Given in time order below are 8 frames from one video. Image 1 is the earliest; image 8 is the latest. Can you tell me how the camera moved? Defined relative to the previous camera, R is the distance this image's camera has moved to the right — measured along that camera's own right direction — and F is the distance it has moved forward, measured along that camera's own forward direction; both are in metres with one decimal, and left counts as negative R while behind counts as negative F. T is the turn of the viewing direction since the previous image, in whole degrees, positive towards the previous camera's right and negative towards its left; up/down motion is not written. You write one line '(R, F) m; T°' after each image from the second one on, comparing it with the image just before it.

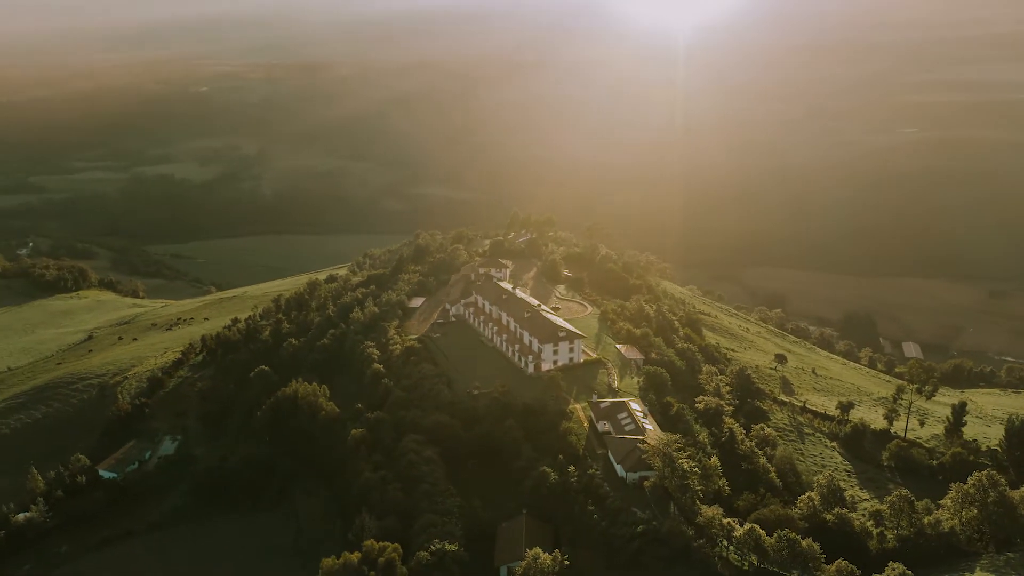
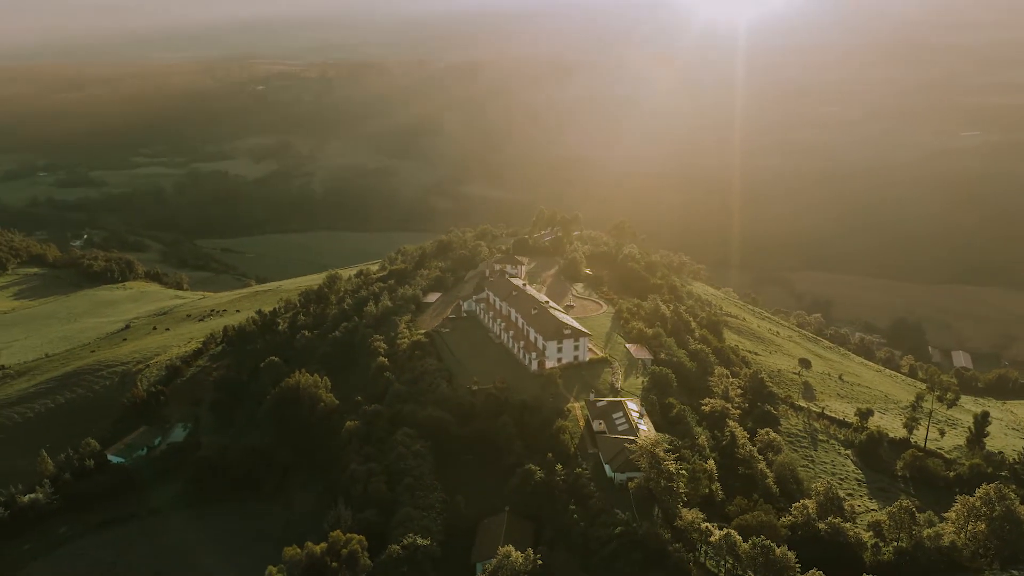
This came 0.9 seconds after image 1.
(+2.7, +0.6) m; -4°
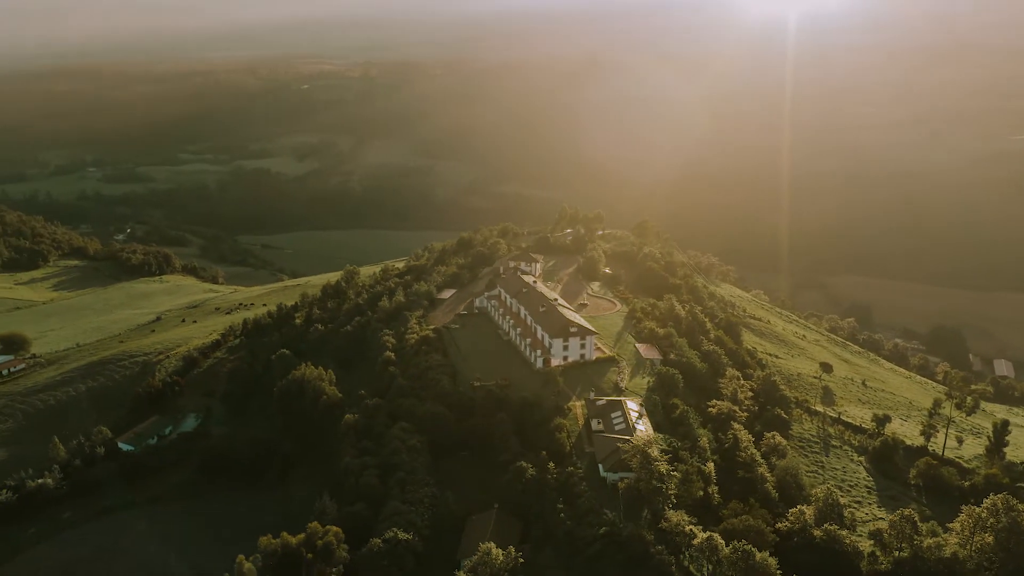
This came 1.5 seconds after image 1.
(+2.0, +0.4) m; -3°
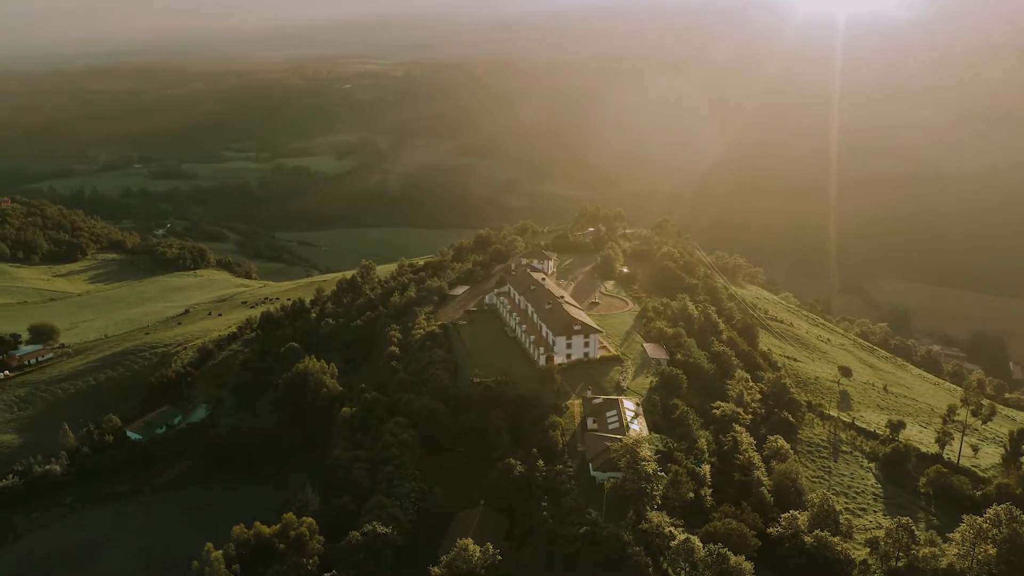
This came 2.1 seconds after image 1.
(+2.1, +0.4) m; -3°
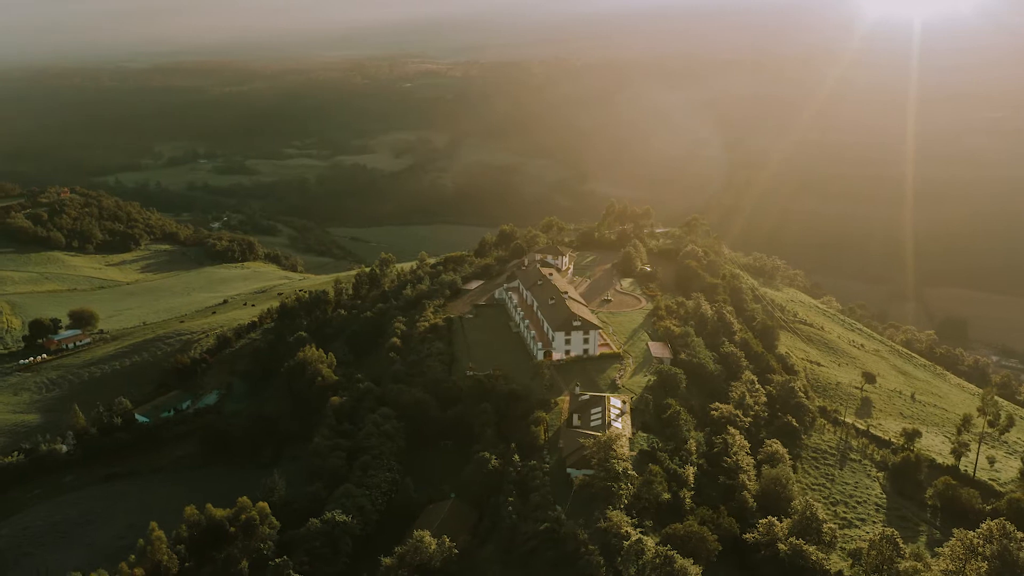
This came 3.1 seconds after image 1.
(+3.4, +0.7) m; -4°
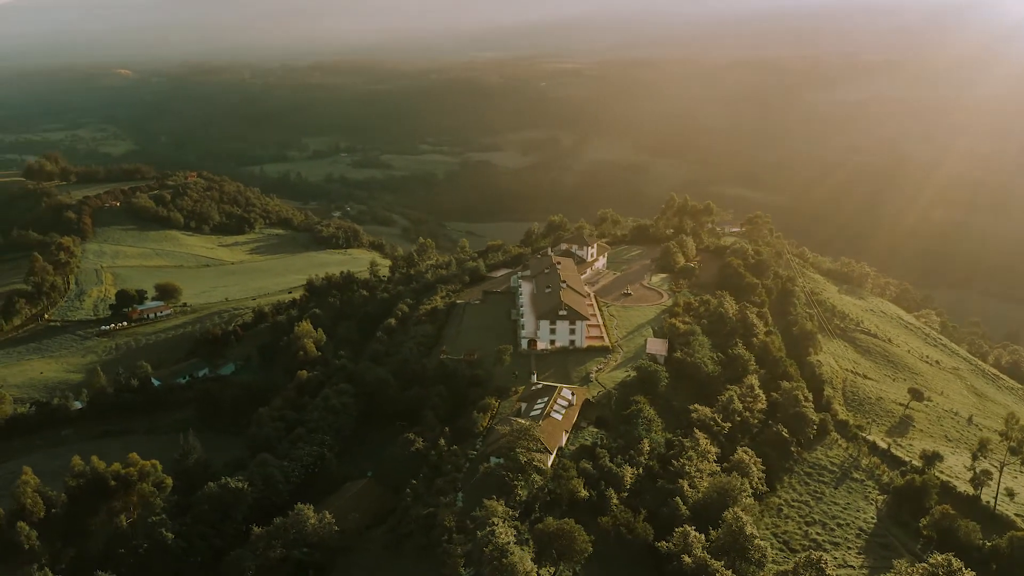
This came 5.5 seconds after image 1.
(+8.2, +2.1) m; -10°
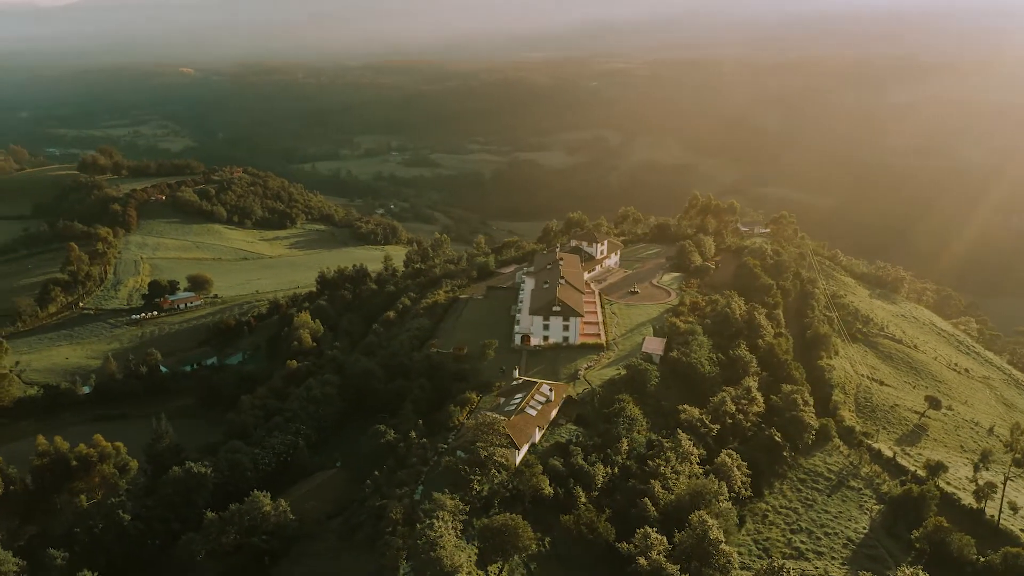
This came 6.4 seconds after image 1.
(+3.1, +0.6) m; -4°
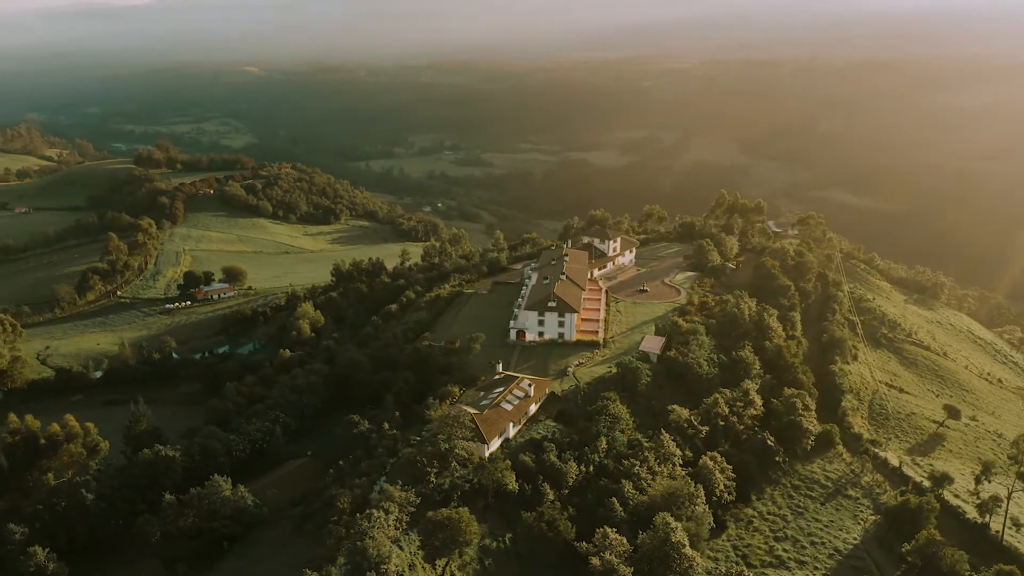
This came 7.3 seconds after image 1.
(+3.1, +0.6) m; -4°
